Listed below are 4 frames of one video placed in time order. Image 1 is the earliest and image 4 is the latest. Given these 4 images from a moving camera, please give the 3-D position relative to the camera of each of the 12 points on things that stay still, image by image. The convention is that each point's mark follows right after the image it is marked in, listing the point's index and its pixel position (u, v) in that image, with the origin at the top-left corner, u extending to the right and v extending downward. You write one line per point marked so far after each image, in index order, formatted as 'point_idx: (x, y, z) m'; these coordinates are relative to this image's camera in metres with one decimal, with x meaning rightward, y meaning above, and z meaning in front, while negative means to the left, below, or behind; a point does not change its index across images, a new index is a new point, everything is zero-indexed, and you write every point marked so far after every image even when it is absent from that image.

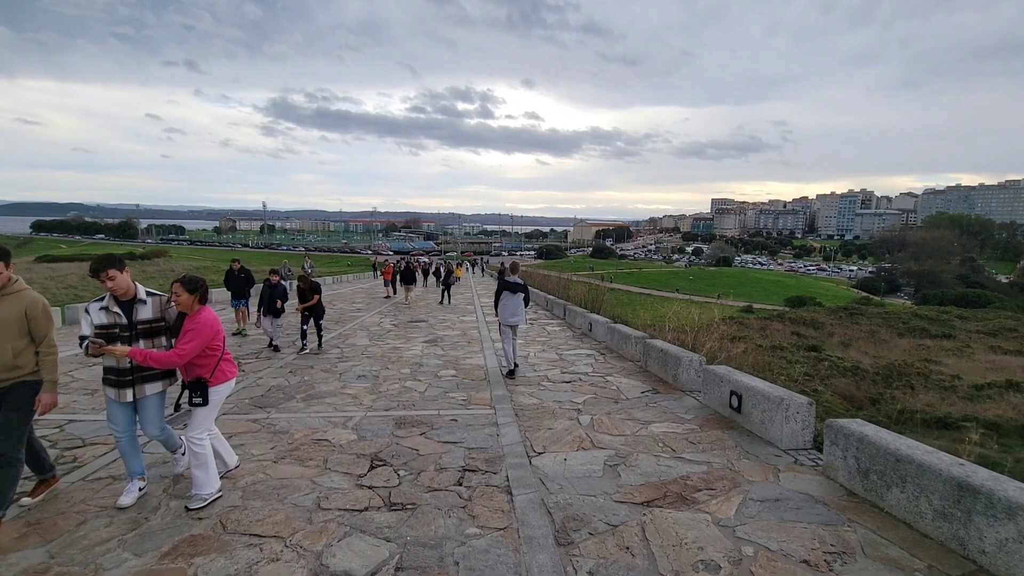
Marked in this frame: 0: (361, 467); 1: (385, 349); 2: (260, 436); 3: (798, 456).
0: (-1.2, -1.5, +4.1) m
1: (-2.4, -1.2, +9.6) m
2: (-2.5, -1.4, +4.9) m
3: (+2.4, -1.4, +4.2) m
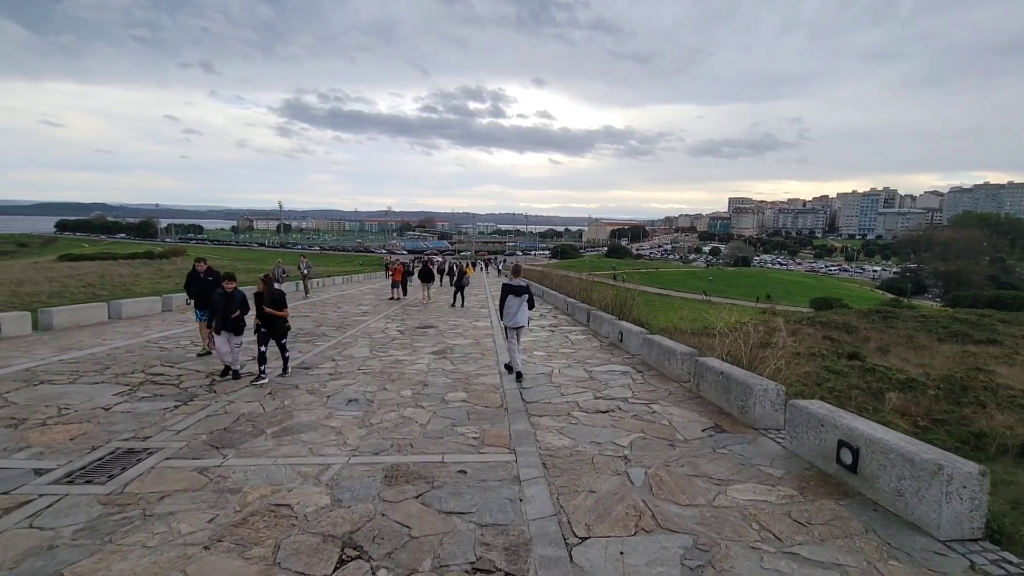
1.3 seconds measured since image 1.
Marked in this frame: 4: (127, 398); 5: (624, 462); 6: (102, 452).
0: (-1.1, -1.6, +2.9) m
1: (-2.1, -1.2, +8.4) m
2: (-2.2, -1.5, +3.6) m
3: (+2.6, -1.5, +2.8) m
4: (-4.6, -1.3, +6.0) m
5: (+0.9, -1.4, +4.1) m
6: (-3.6, -1.5, +4.4) m
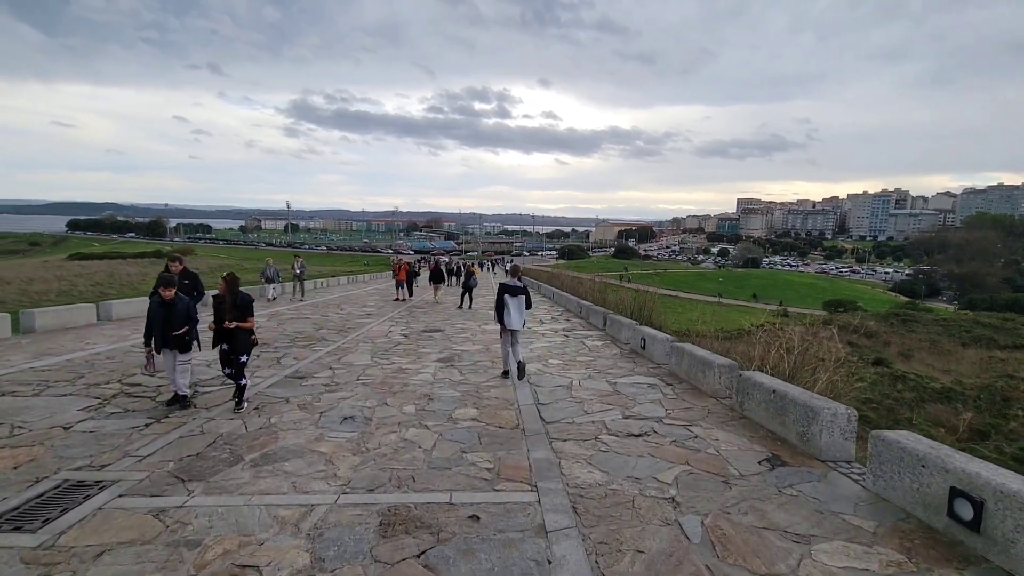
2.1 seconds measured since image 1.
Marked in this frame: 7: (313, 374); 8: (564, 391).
0: (-0.9, -1.6, +2.1) m
1: (-1.9, -1.3, +7.6) m
2: (-2.1, -1.5, +2.9) m
3: (+2.7, -1.5, +2.0) m
4: (-4.4, -1.3, +5.3) m
5: (+1.1, -1.5, +3.4) m
6: (-3.5, -1.5, +3.7) m
7: (-3.0, -1.3, +7.5) m
8: (+0.7, -1.3, +6.5) m
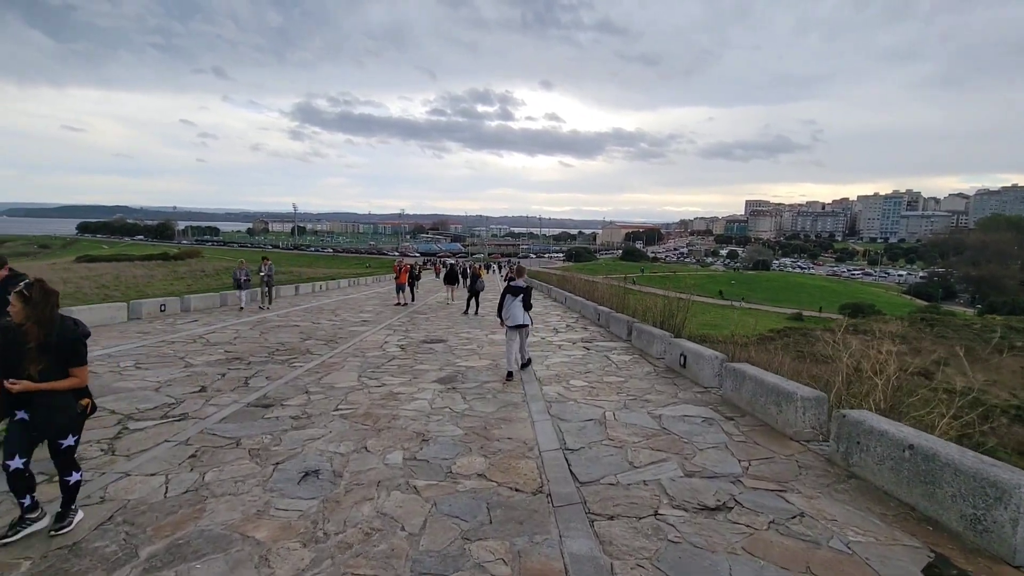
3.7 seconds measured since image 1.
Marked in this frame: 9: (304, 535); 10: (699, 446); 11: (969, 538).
0: (-0.8, -1.6, +0.7) m
1: (-1.7, -1.4, +6.2) m
2: (-2.0, -1.6, +1.5) m
3: (+2.8, -1.6, +0.6) m
4: (-4.2, -1.4, +3.9) m
5: (+1.2, -1.5, +1.9) m
6: (-3.3, -1.5, +2.3) m
7: (-2.8, -1.4, +6.1) m
8: (+0.9, -1.4, +5.0) m
9: (-1.3, -1.5, +3.1) m
10: (+1.7, -1.4, +4.5) m
11: (+2.7, -1.5, +2.9) m
